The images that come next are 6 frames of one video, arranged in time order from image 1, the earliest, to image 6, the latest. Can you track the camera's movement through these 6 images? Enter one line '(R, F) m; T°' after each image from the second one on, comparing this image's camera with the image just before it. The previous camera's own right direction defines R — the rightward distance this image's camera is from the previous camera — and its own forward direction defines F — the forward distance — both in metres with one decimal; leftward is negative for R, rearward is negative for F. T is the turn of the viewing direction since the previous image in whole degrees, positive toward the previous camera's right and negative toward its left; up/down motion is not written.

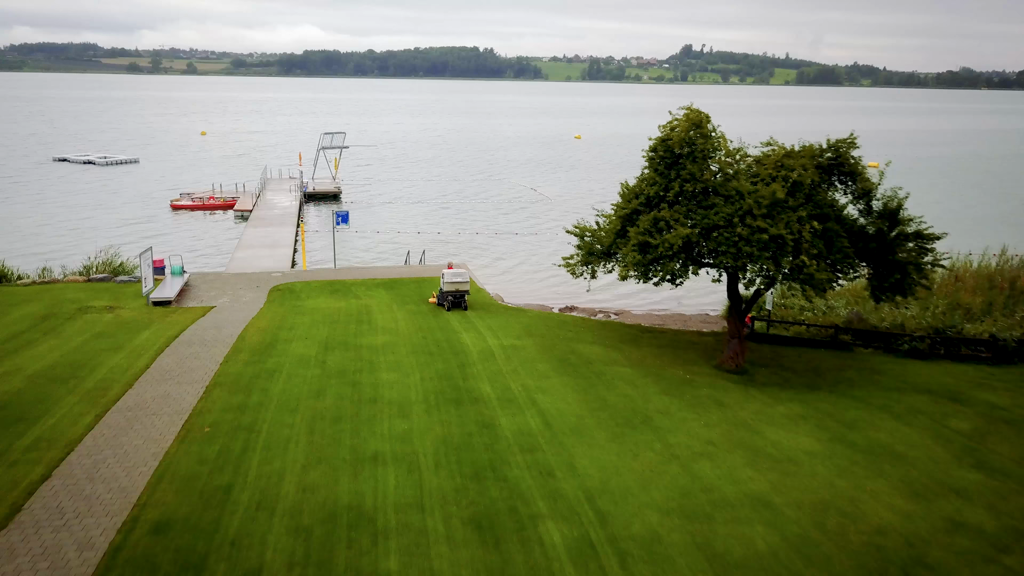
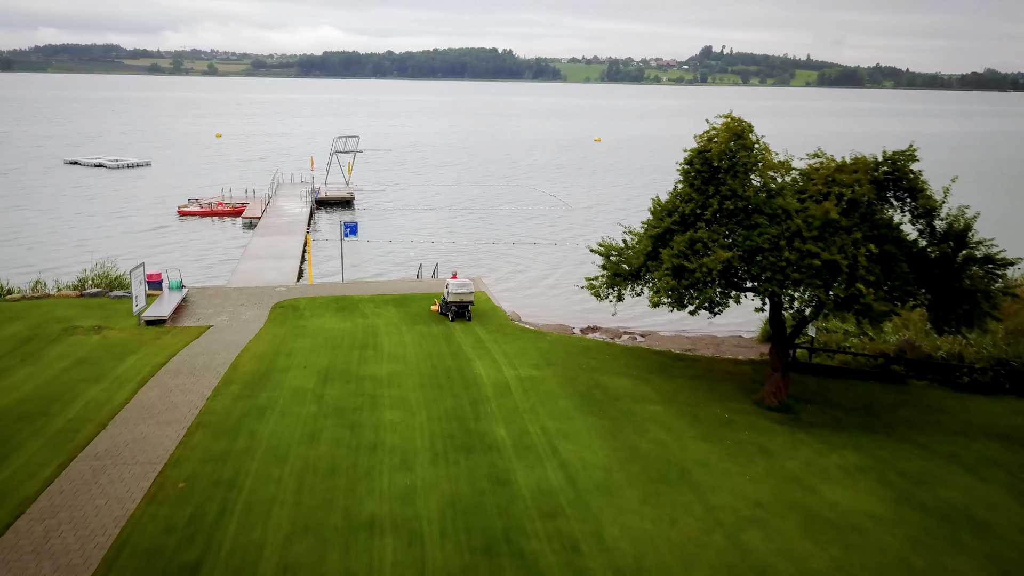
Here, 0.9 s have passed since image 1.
(0.0, +2.0) m; -1°
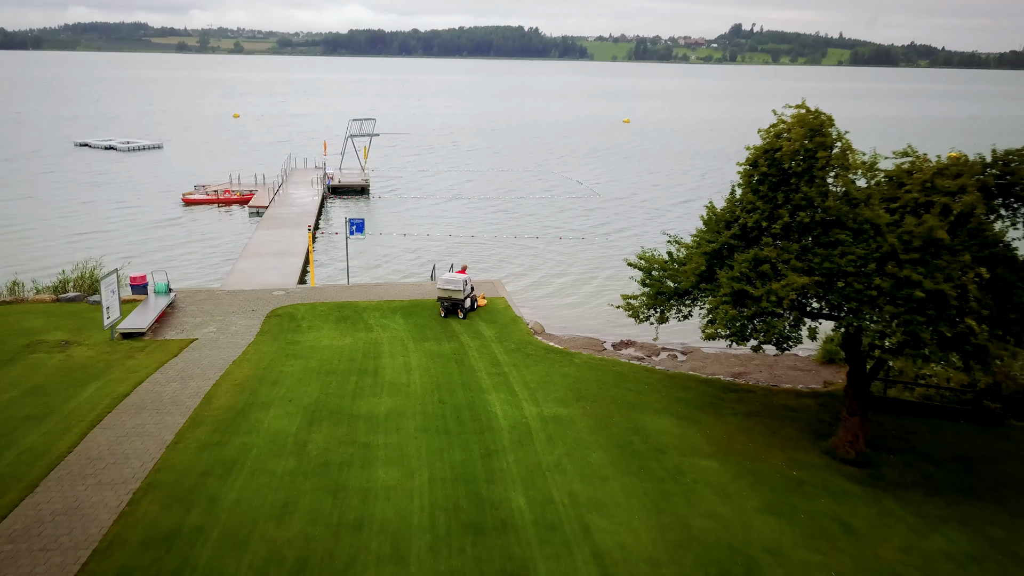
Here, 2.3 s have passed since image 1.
(0.0, +3.2) m; -2°
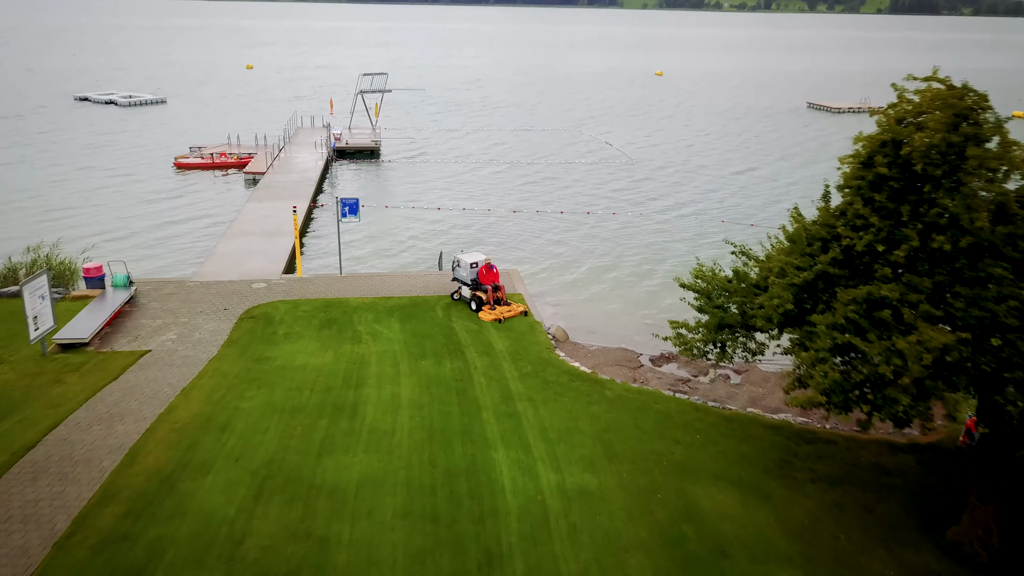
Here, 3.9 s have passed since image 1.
(+0.2, +4.2) m; -2°
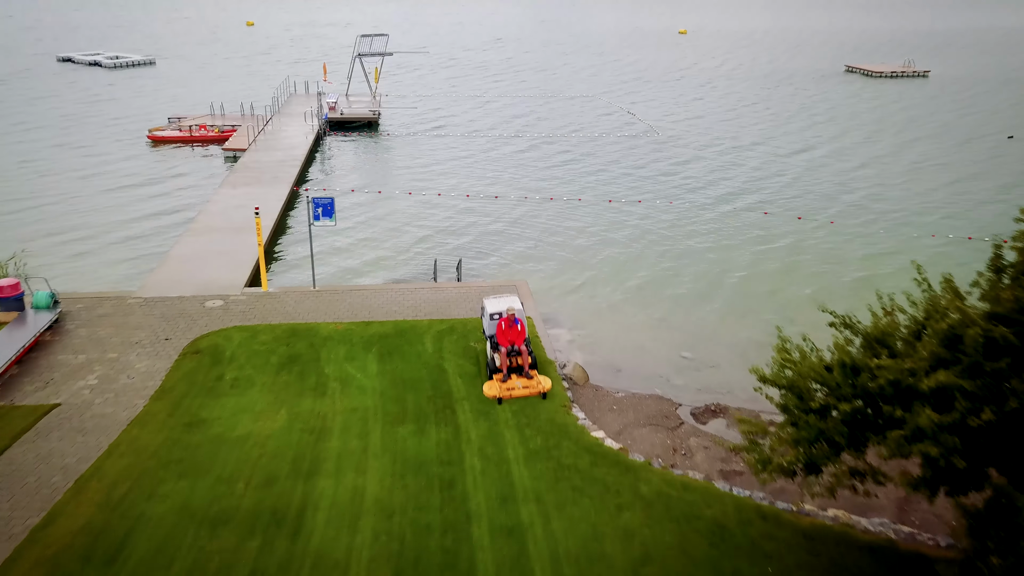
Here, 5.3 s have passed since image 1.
(+0.2, +4.3) m; -1°
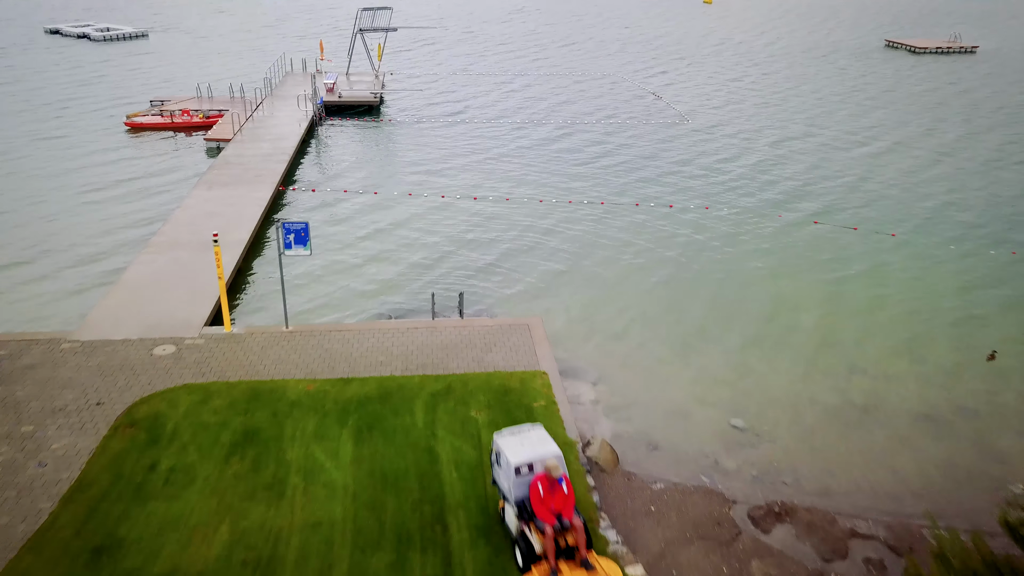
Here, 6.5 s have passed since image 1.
(0.0, +3.6) m; -1°
